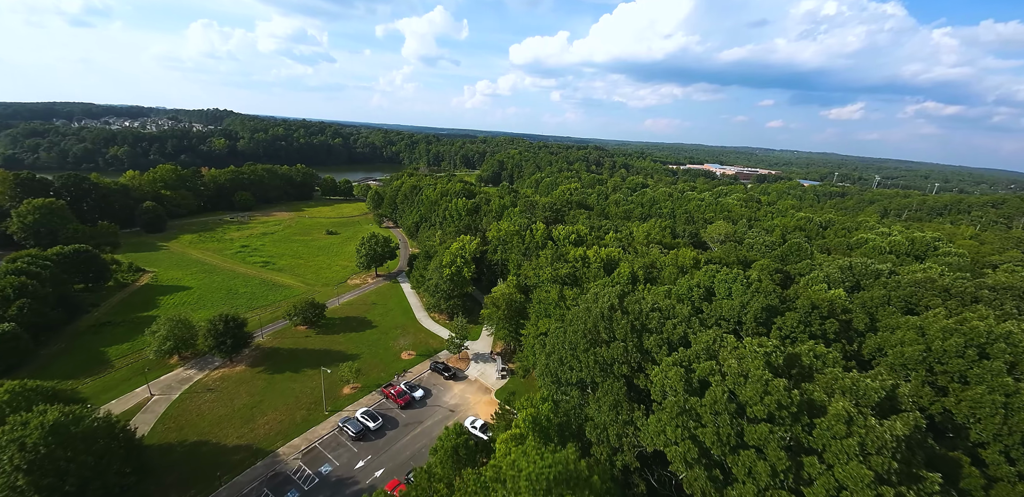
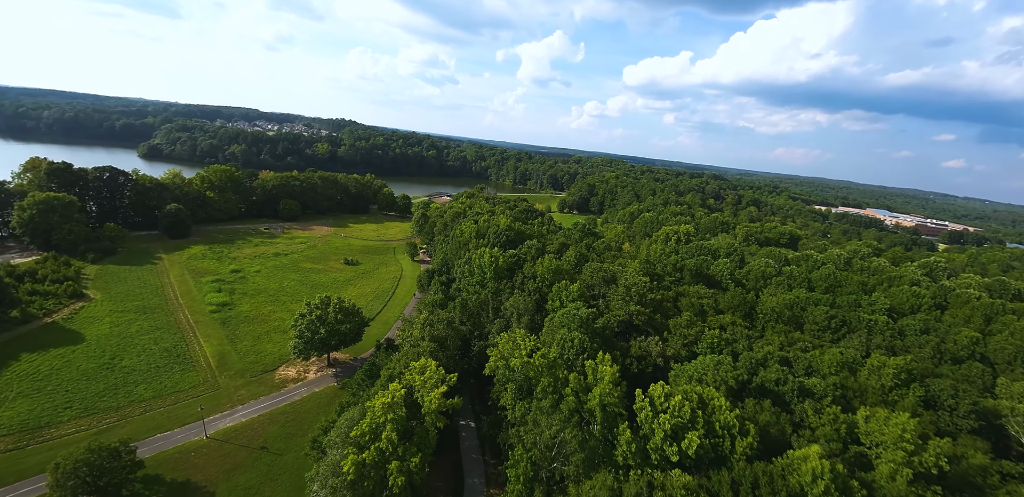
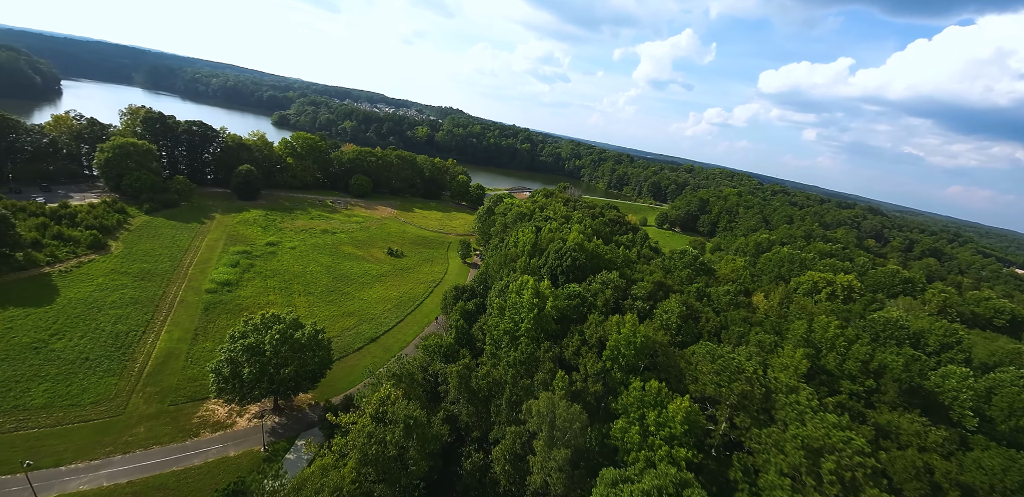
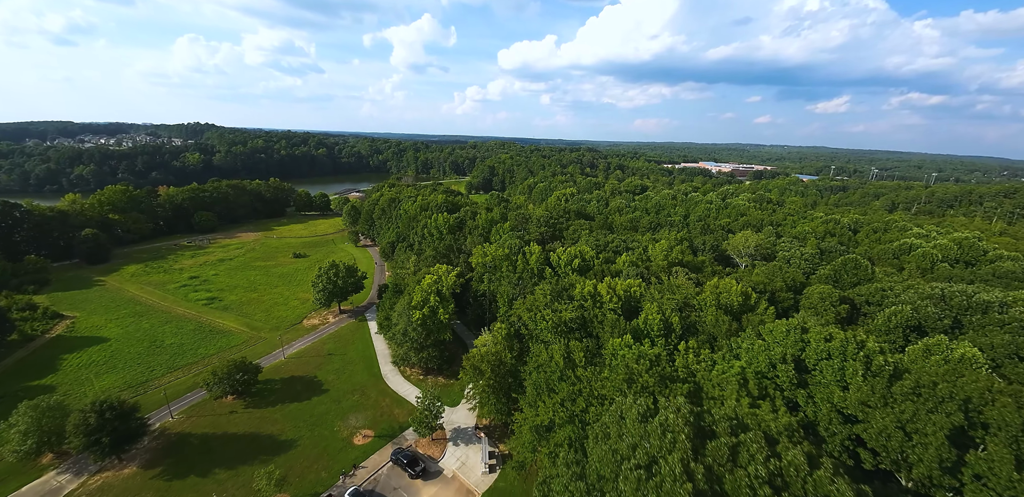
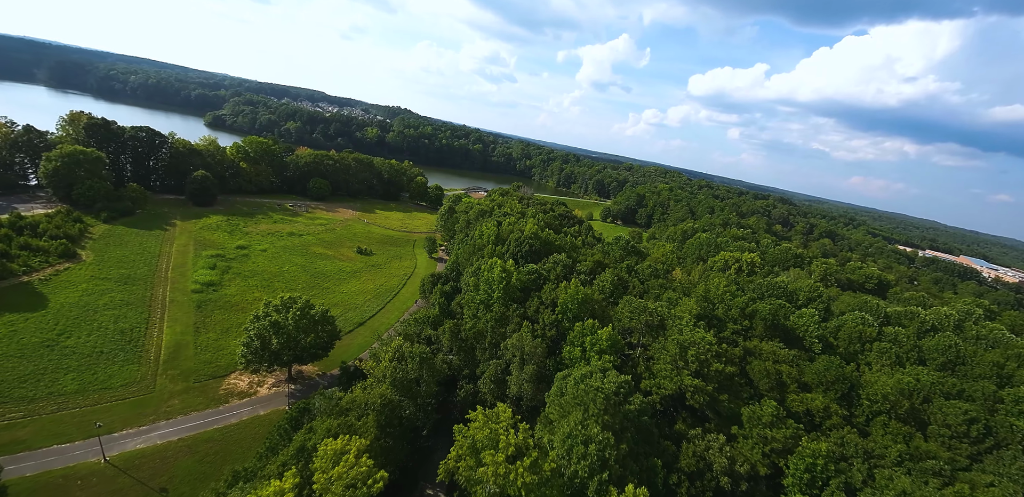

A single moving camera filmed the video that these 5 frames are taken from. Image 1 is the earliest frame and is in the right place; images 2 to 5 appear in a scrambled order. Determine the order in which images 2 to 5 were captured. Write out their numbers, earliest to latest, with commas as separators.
4, 2, 5, 3
